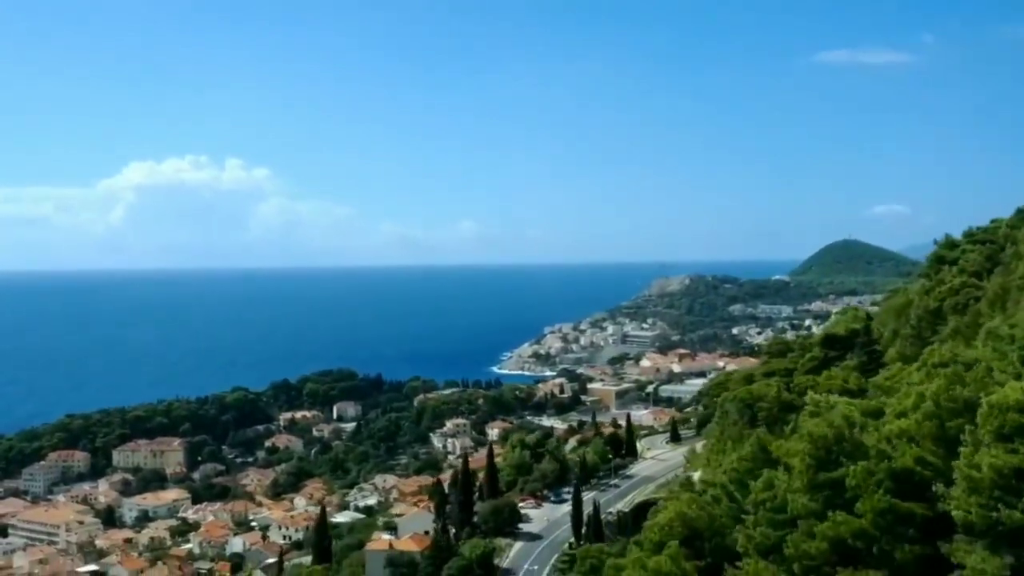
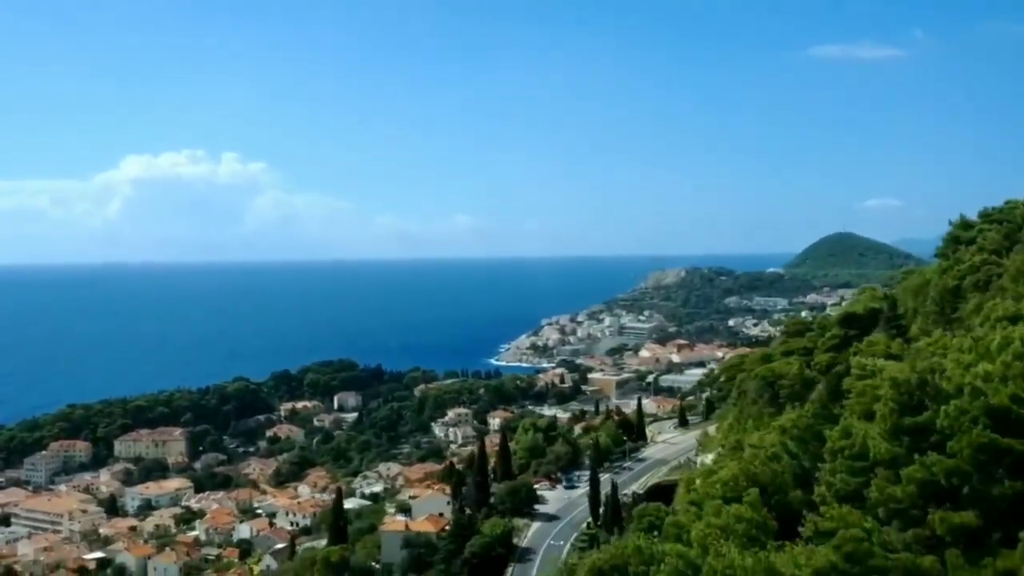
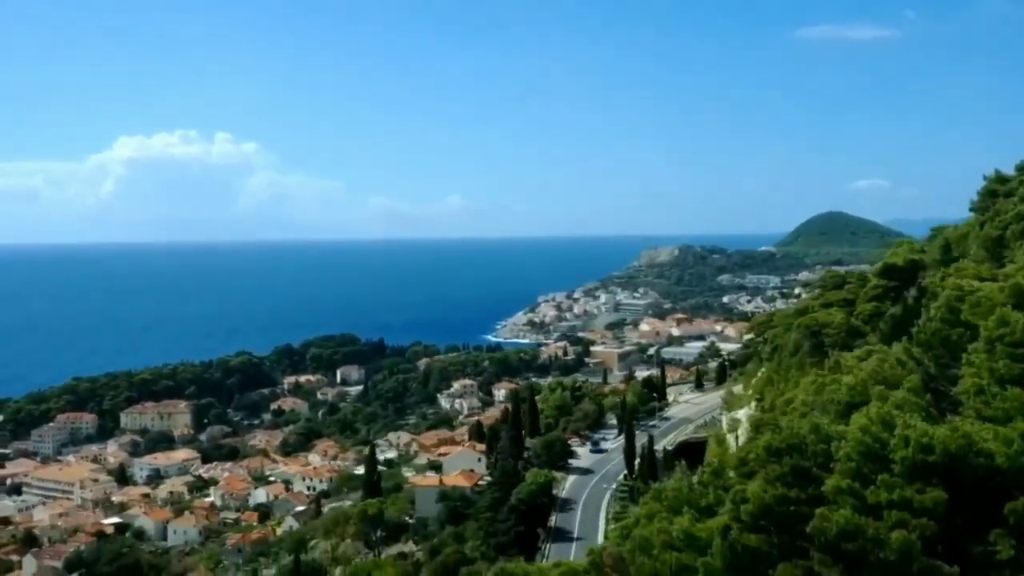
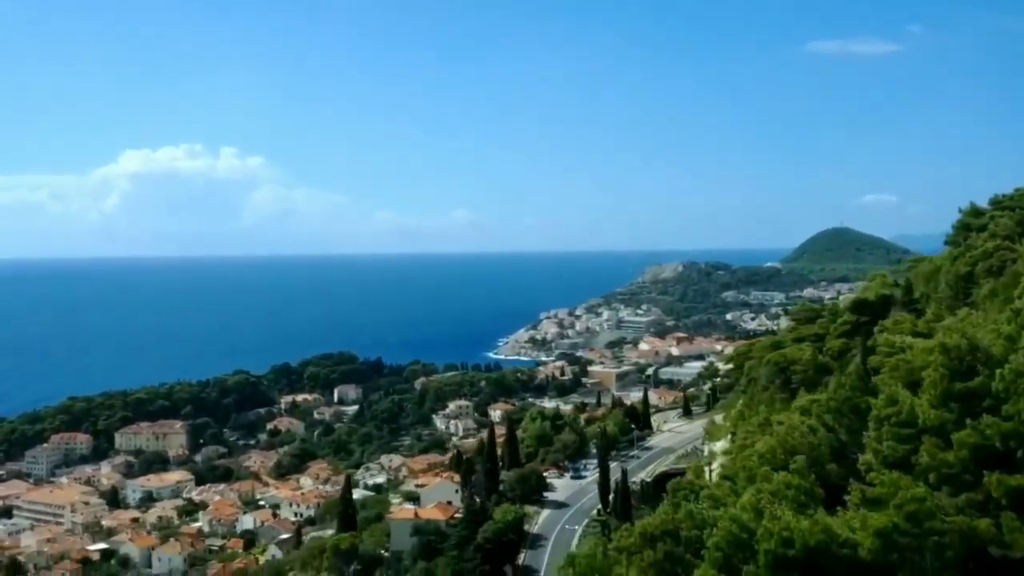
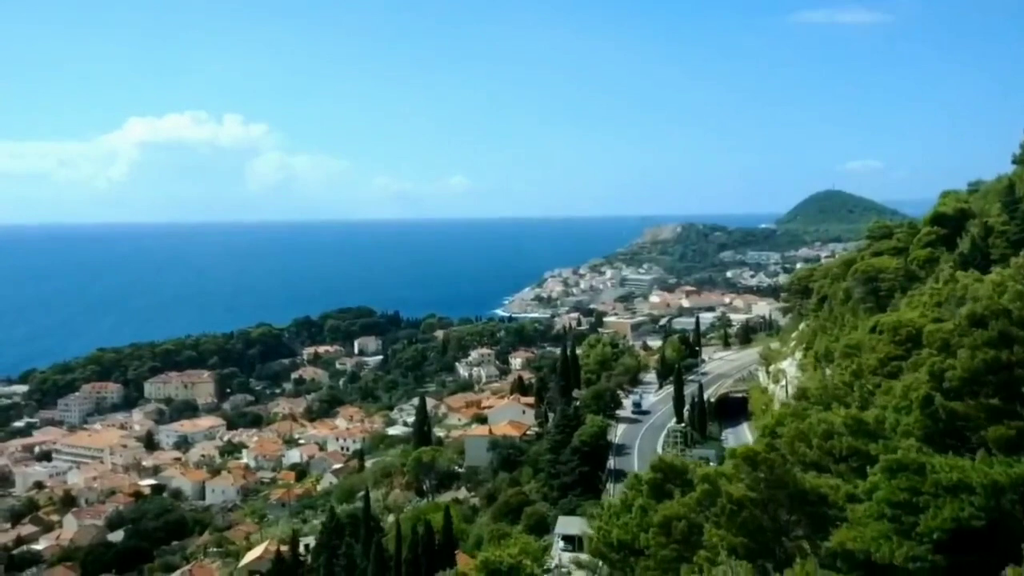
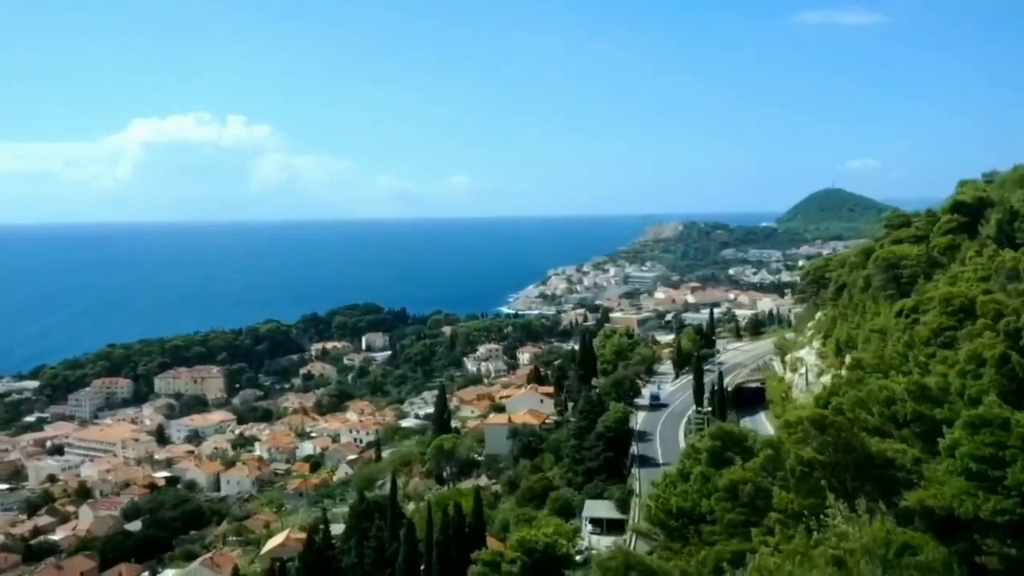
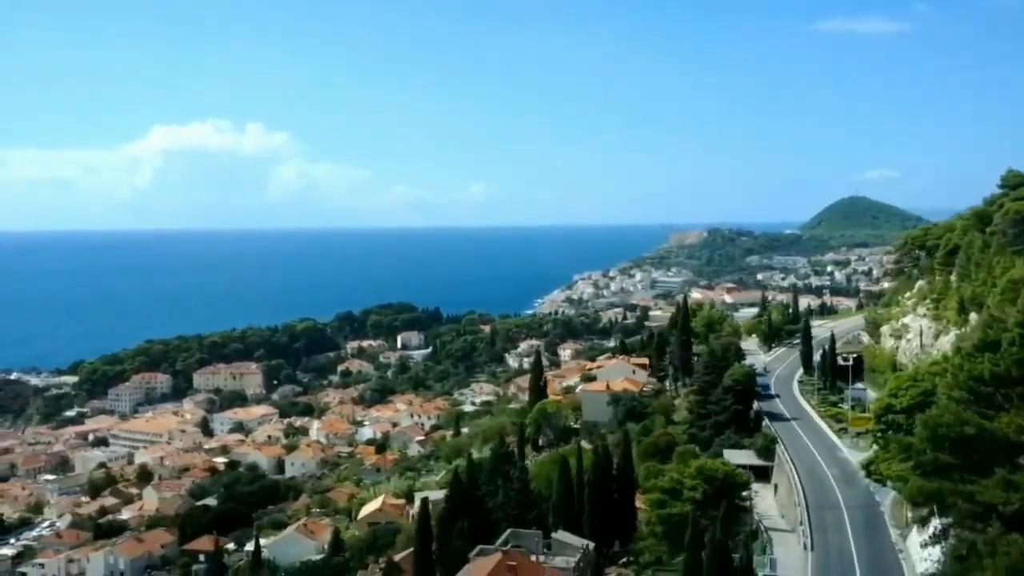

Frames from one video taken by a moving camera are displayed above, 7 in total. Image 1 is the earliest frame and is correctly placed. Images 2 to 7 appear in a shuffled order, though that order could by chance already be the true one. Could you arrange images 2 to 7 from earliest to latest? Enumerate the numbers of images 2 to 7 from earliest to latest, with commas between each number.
2, 4, 3, 5, 6, 7
